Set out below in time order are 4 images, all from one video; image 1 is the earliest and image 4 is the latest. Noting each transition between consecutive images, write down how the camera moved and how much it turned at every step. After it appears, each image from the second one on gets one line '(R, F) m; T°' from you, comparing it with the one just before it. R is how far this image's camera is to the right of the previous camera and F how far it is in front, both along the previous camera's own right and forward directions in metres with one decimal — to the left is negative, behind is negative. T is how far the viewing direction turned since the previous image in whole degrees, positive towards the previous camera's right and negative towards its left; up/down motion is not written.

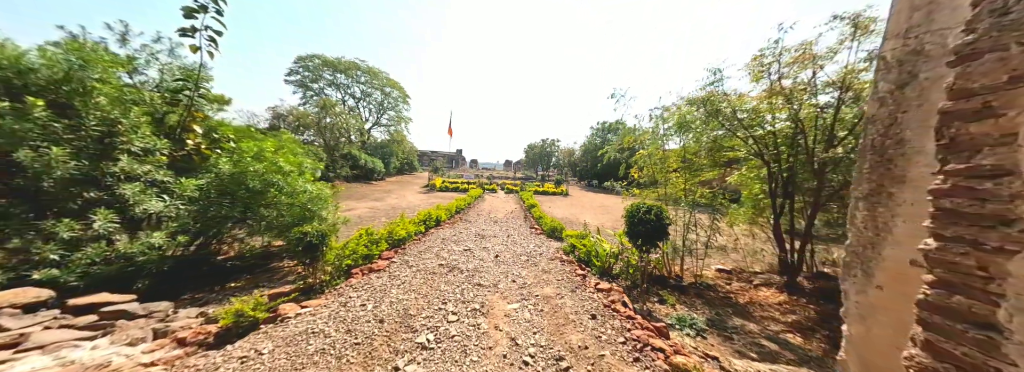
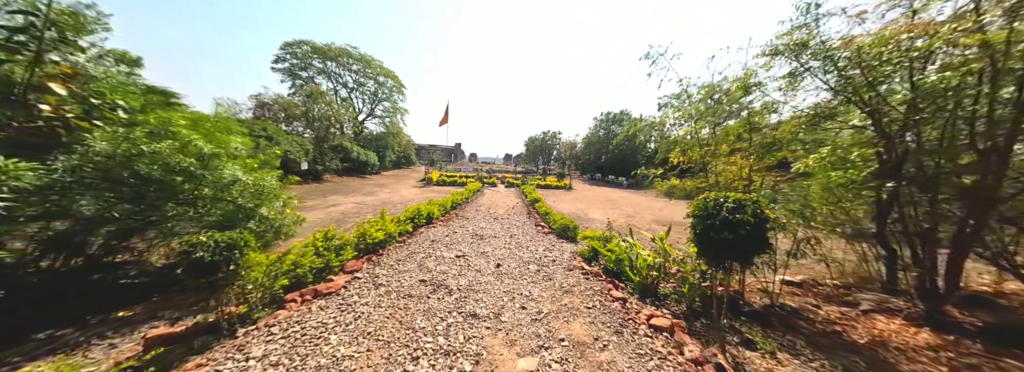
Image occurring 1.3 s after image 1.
(-0.1, +1.0) m; 0°
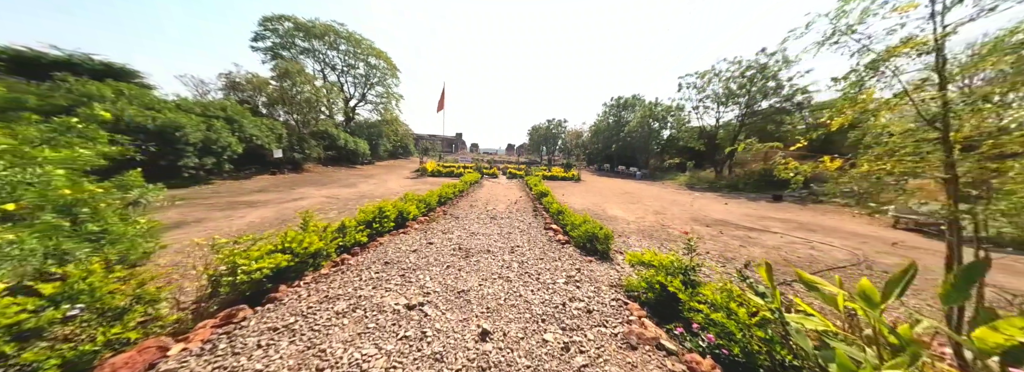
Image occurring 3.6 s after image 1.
(0.0, +1.9) m; -1°
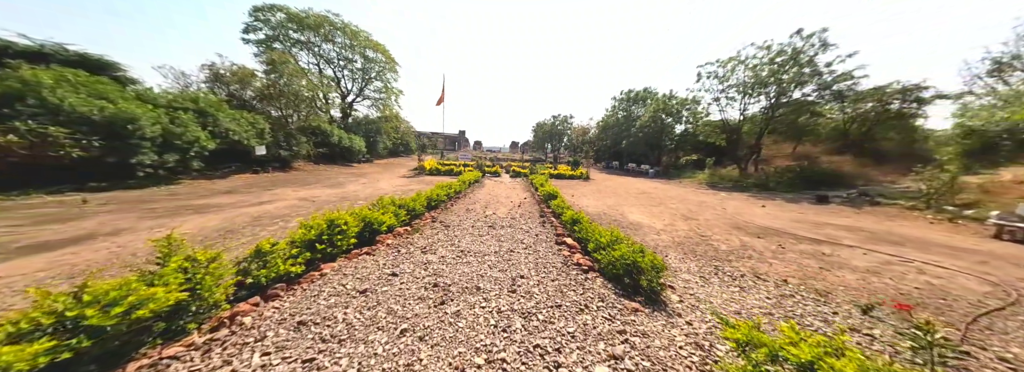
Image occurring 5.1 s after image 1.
(0.0, +1.3) m; -1°
